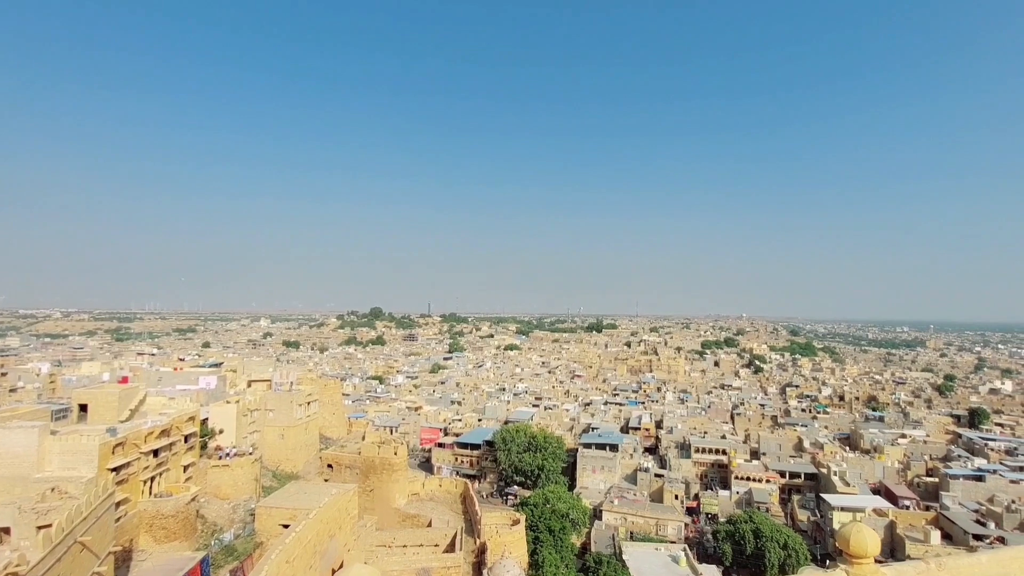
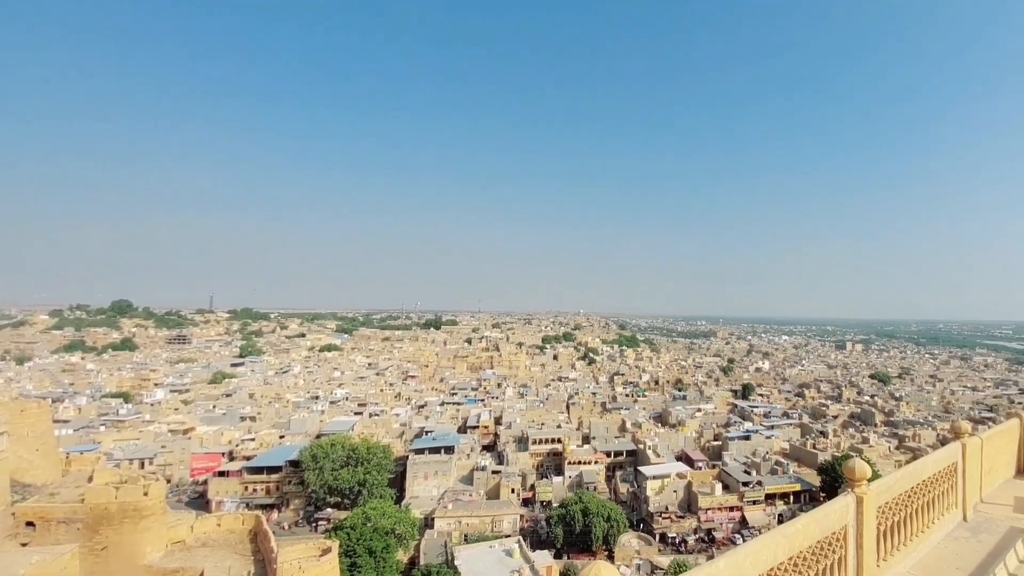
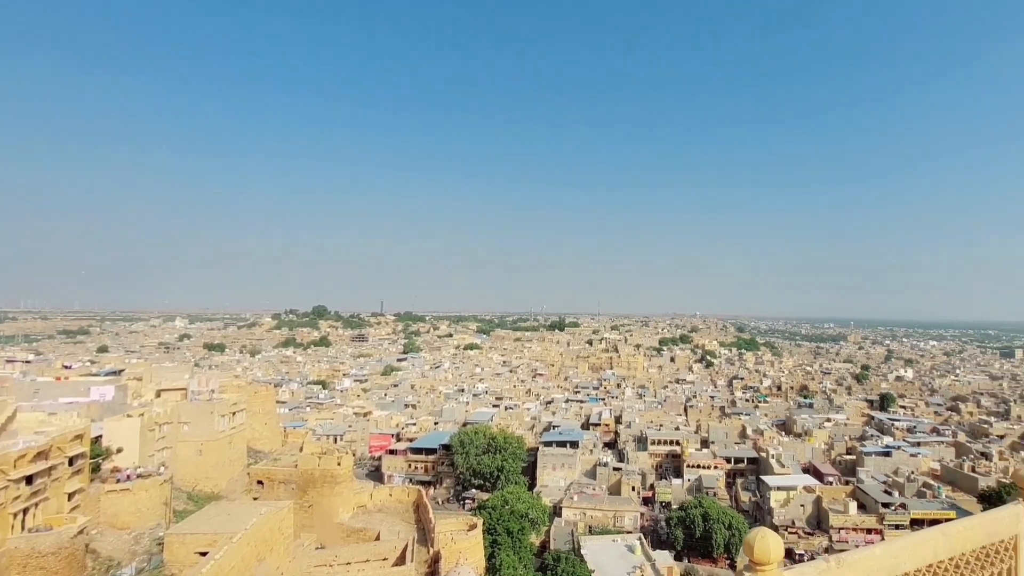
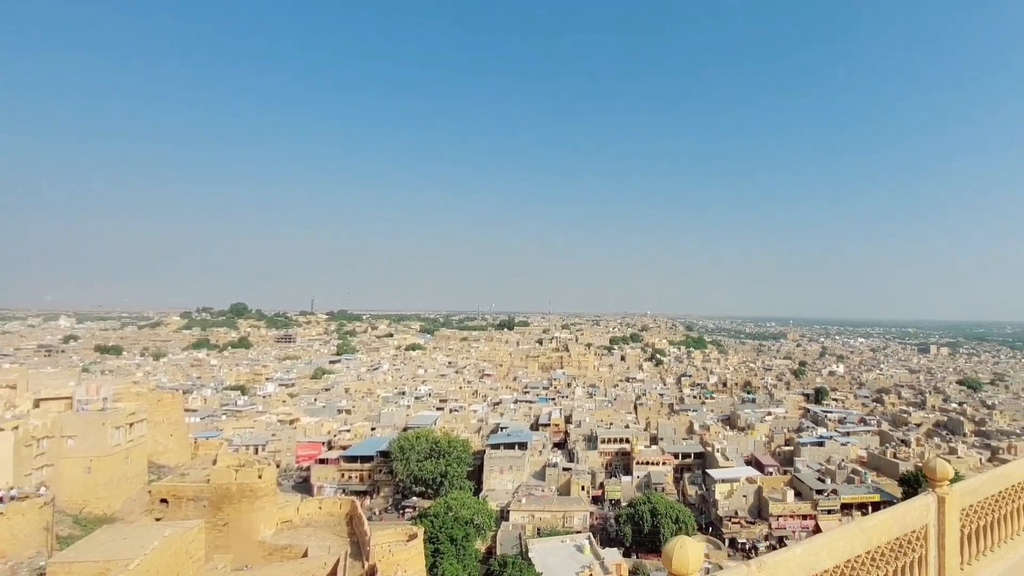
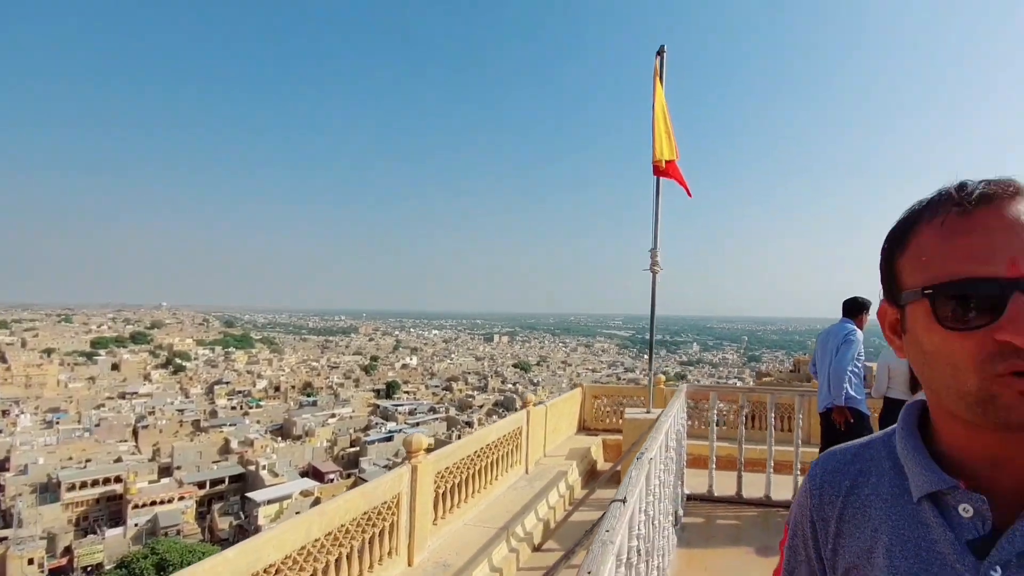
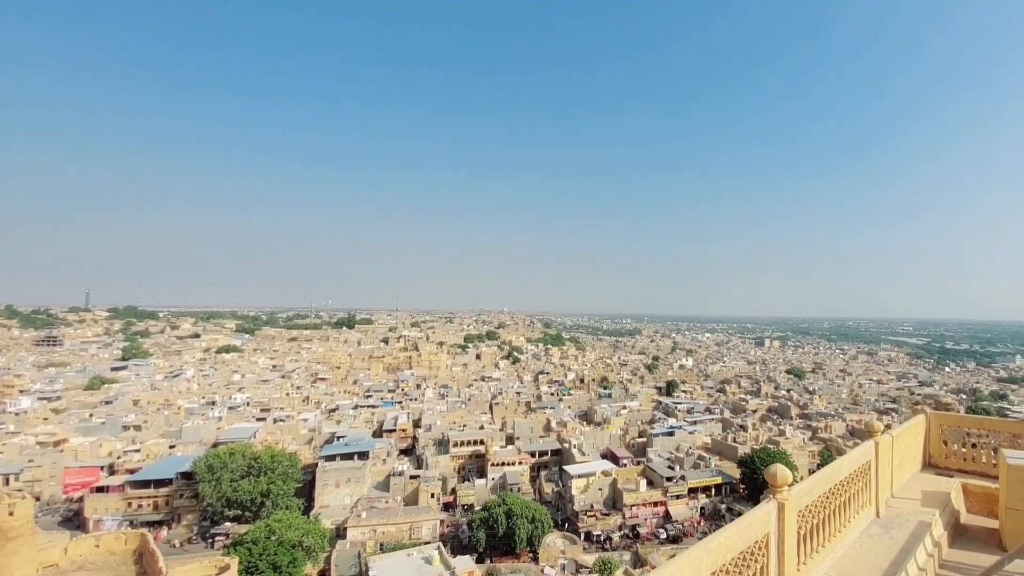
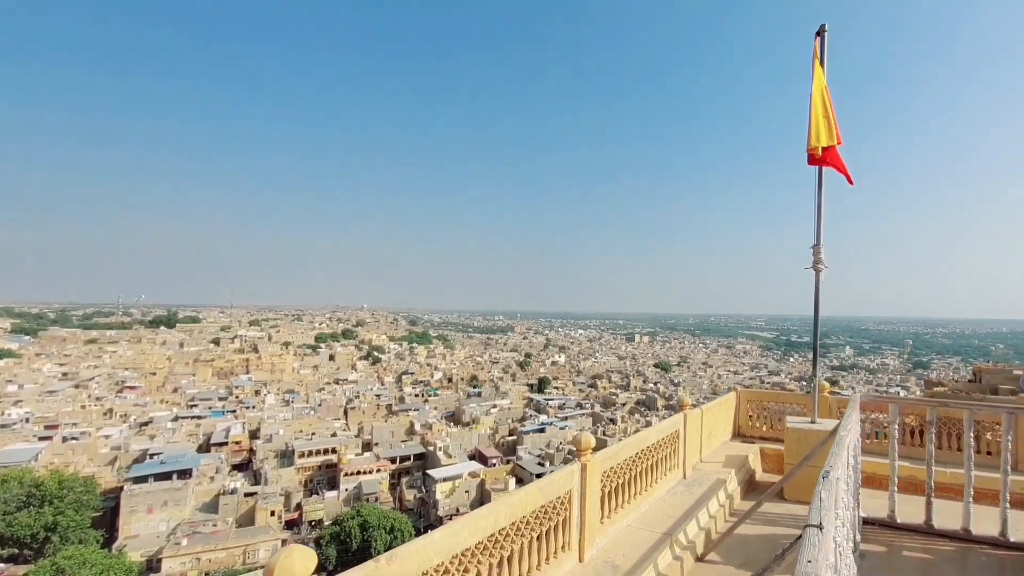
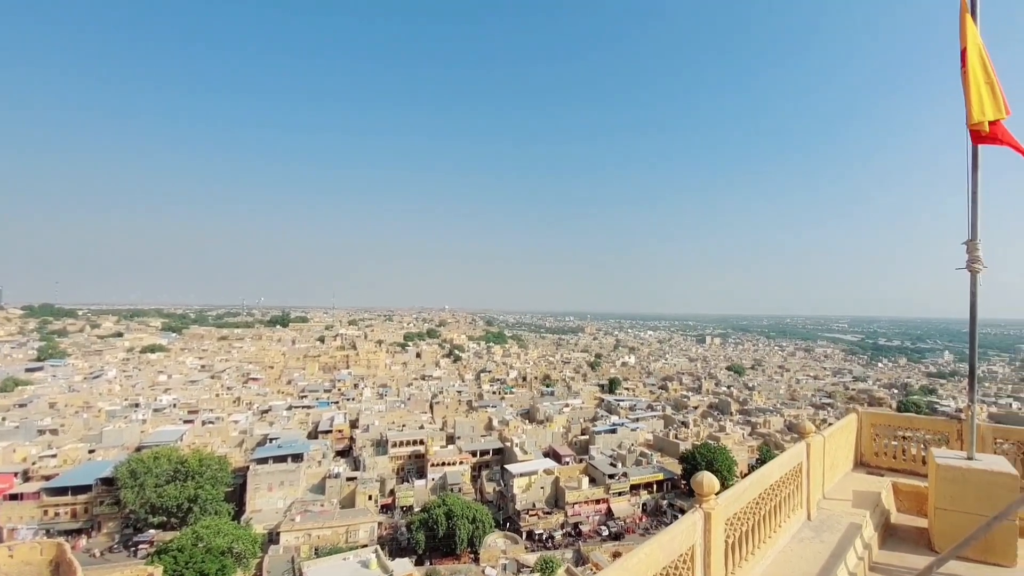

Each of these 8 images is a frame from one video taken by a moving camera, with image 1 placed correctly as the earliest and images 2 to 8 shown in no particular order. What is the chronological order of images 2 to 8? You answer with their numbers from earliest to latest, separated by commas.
3, 4, 2, 6, 8, 7, 5
